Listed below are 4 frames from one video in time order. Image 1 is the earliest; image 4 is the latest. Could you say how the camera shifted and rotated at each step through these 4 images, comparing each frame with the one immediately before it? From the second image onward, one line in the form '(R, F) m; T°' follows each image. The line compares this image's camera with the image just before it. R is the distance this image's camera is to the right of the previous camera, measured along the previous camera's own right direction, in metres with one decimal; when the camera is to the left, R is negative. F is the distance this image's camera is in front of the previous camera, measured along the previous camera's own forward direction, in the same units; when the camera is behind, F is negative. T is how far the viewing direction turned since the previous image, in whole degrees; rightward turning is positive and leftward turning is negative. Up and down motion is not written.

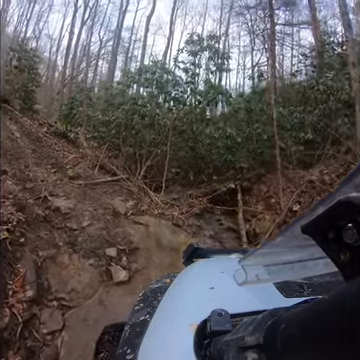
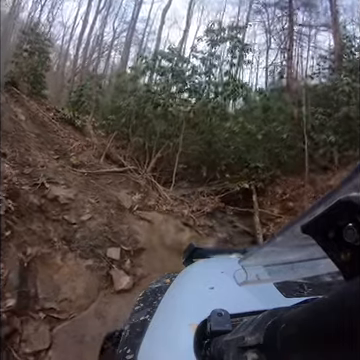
(-0.1, +0.8) m; 0°
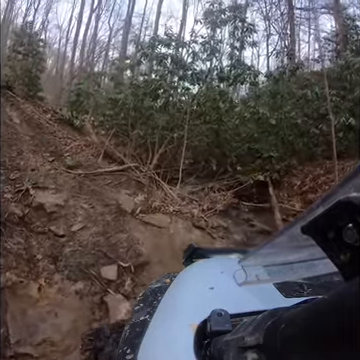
(0.0, +1.0) m; -1°
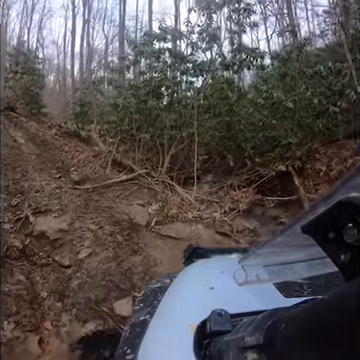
(0.0, +0.7) m; -2°
